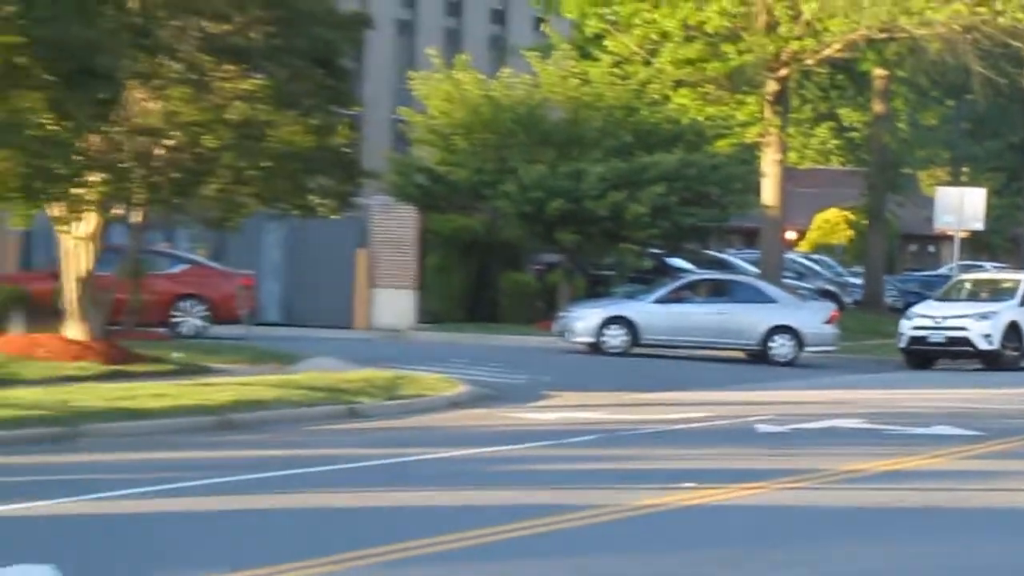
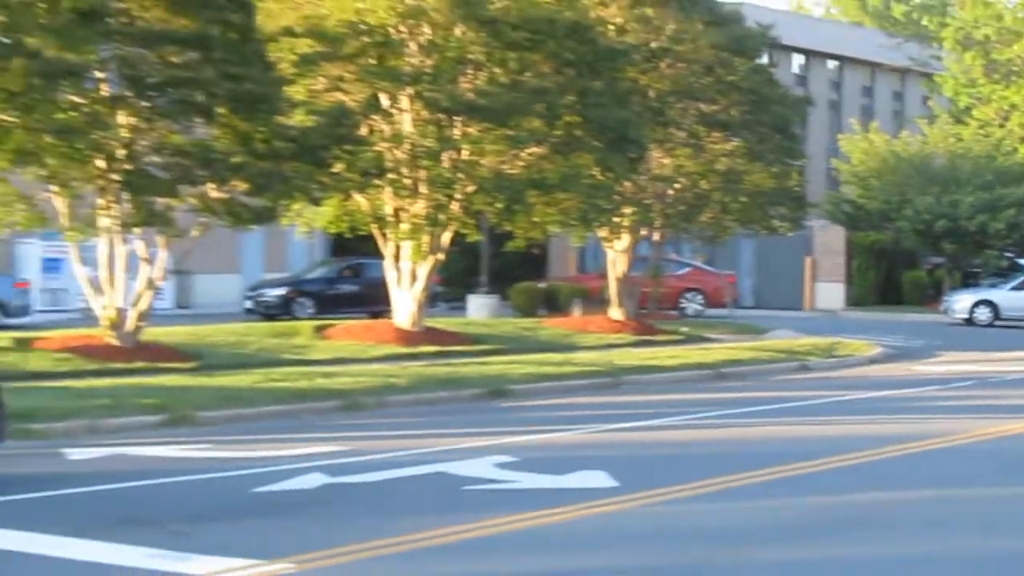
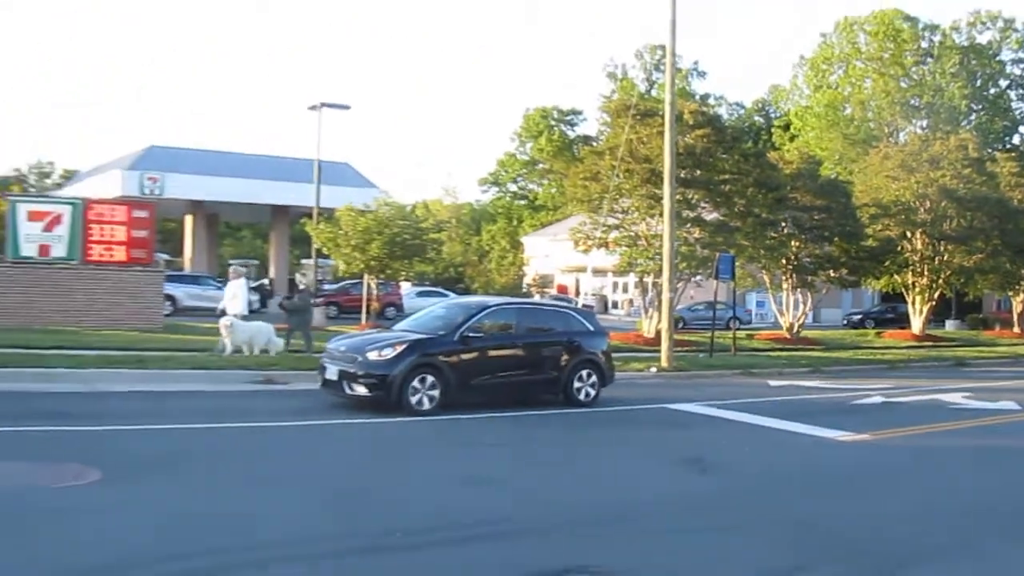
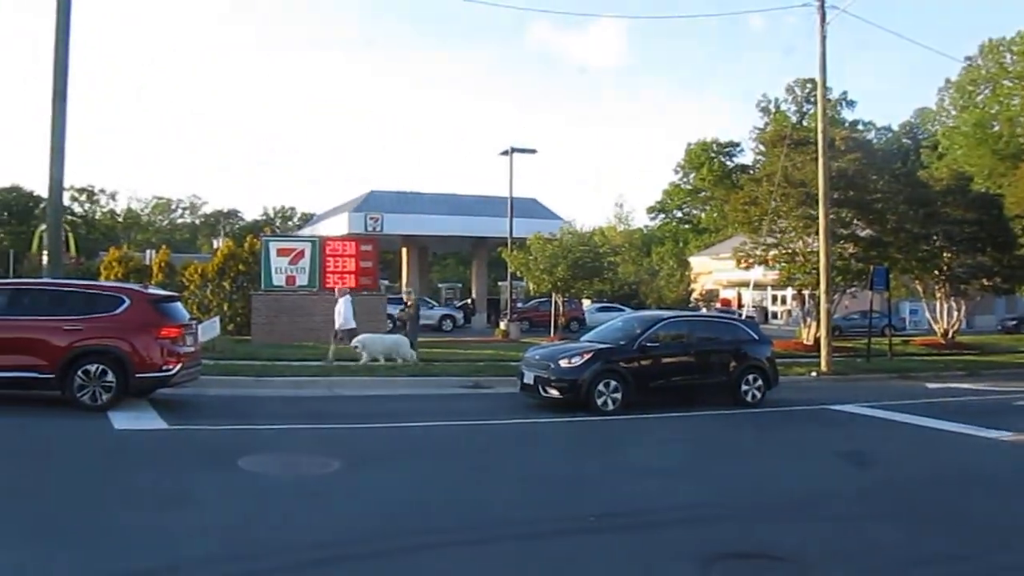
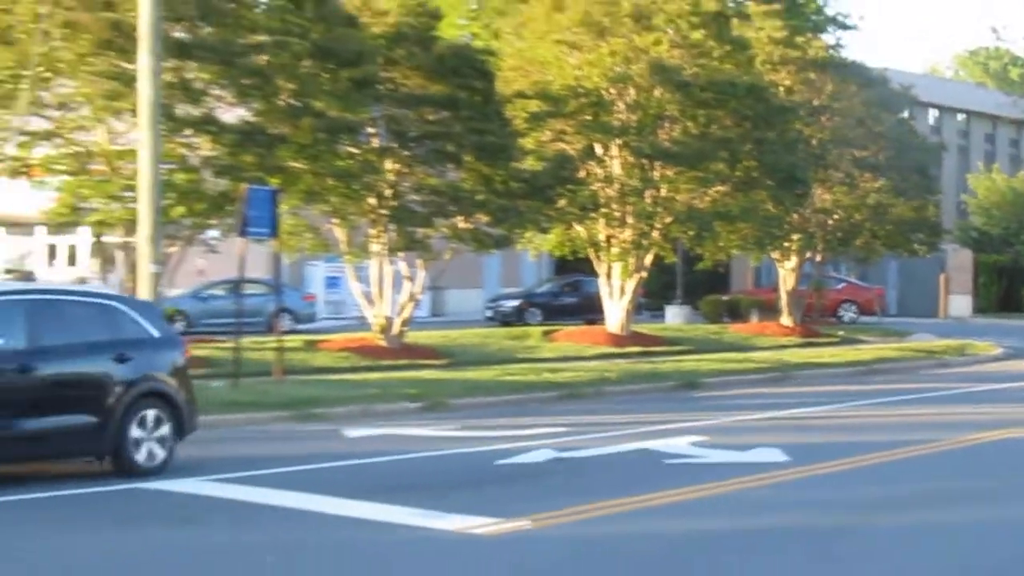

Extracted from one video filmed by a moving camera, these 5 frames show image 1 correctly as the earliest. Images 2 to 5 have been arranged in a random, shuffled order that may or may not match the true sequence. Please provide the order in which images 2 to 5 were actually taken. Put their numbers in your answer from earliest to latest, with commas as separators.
2, 5, 3, 4
